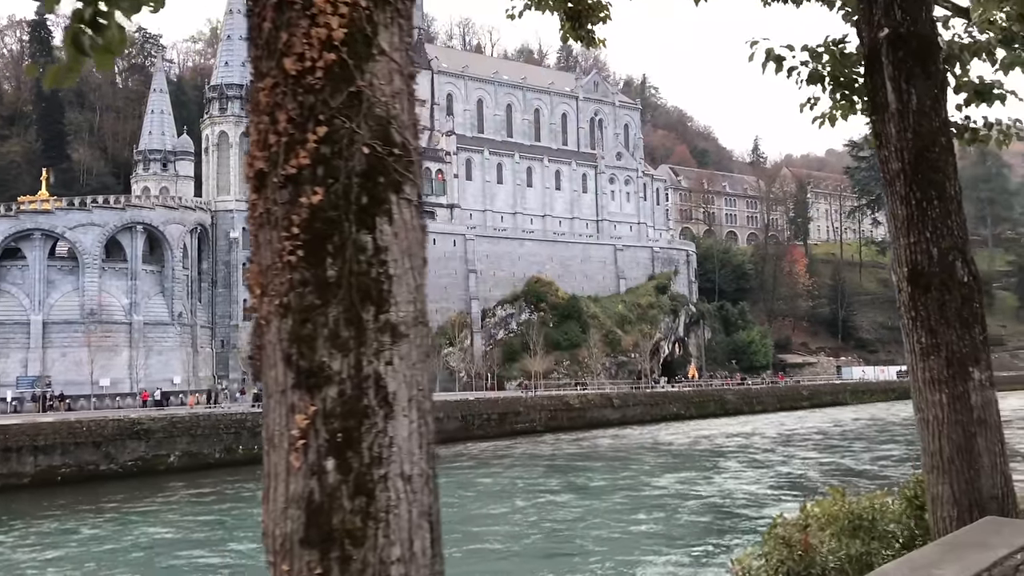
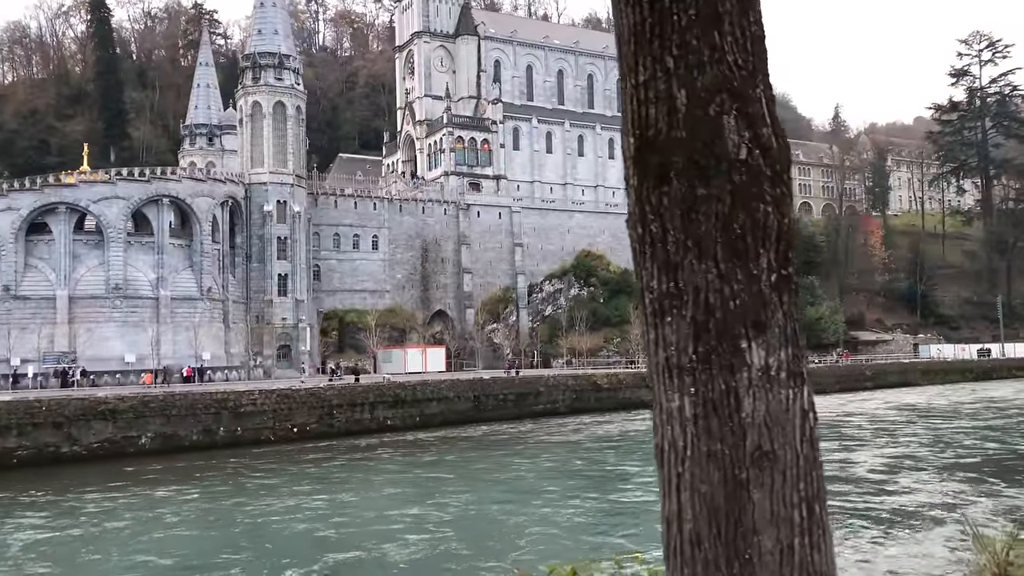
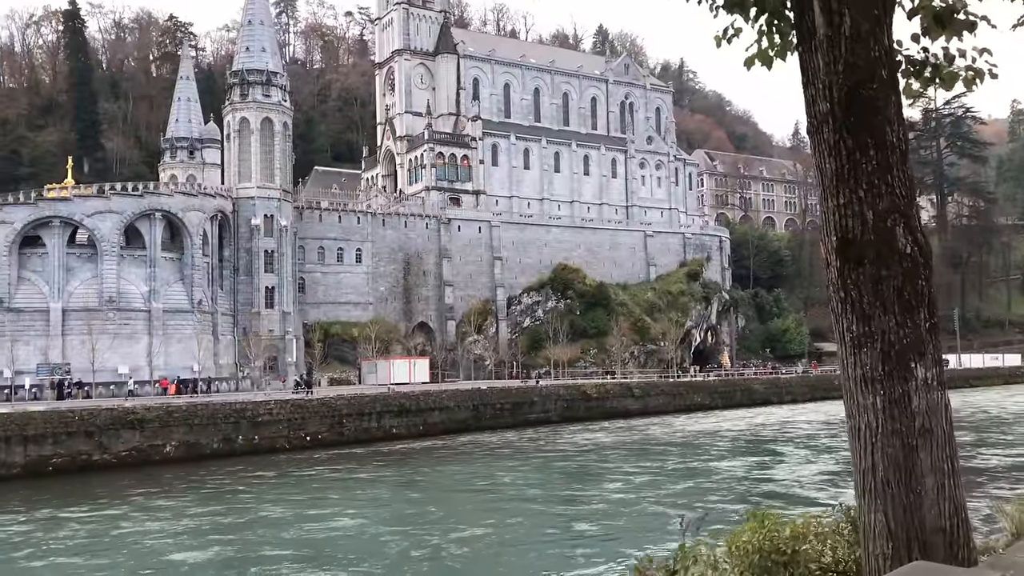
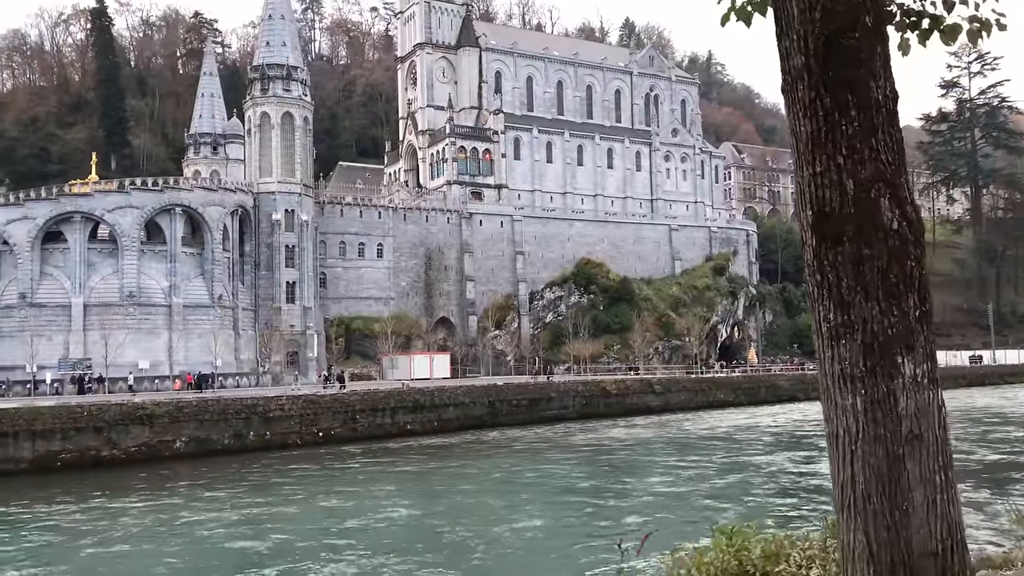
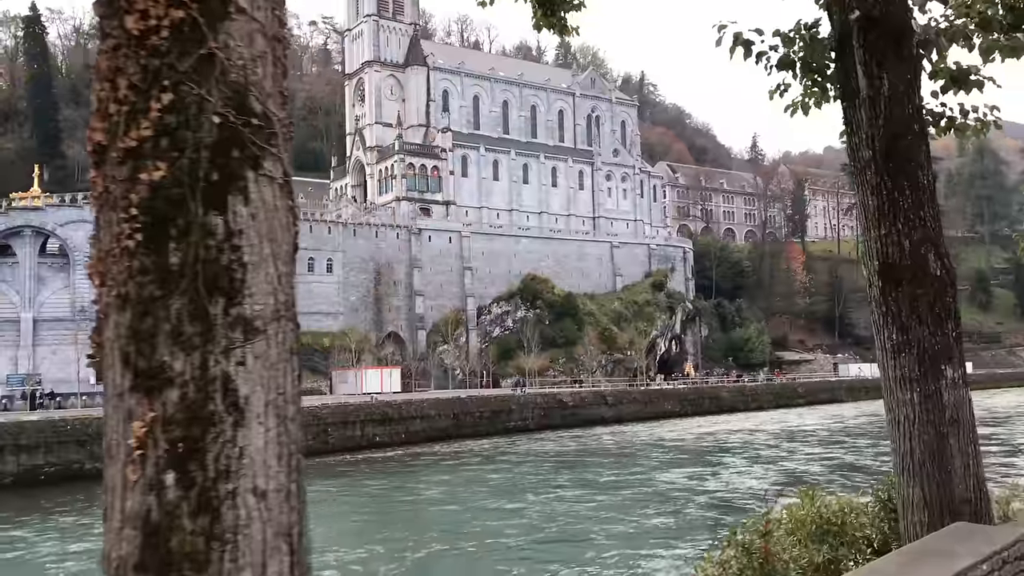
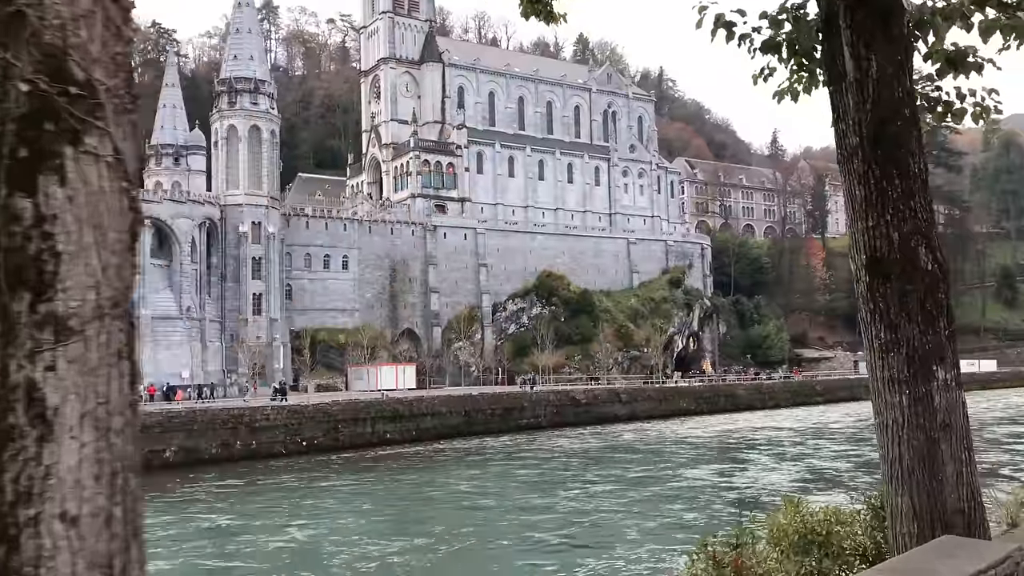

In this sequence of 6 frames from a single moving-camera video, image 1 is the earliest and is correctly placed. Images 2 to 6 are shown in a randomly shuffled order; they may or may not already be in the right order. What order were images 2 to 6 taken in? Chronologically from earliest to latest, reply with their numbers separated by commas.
5, 6, 3, 4, 2
